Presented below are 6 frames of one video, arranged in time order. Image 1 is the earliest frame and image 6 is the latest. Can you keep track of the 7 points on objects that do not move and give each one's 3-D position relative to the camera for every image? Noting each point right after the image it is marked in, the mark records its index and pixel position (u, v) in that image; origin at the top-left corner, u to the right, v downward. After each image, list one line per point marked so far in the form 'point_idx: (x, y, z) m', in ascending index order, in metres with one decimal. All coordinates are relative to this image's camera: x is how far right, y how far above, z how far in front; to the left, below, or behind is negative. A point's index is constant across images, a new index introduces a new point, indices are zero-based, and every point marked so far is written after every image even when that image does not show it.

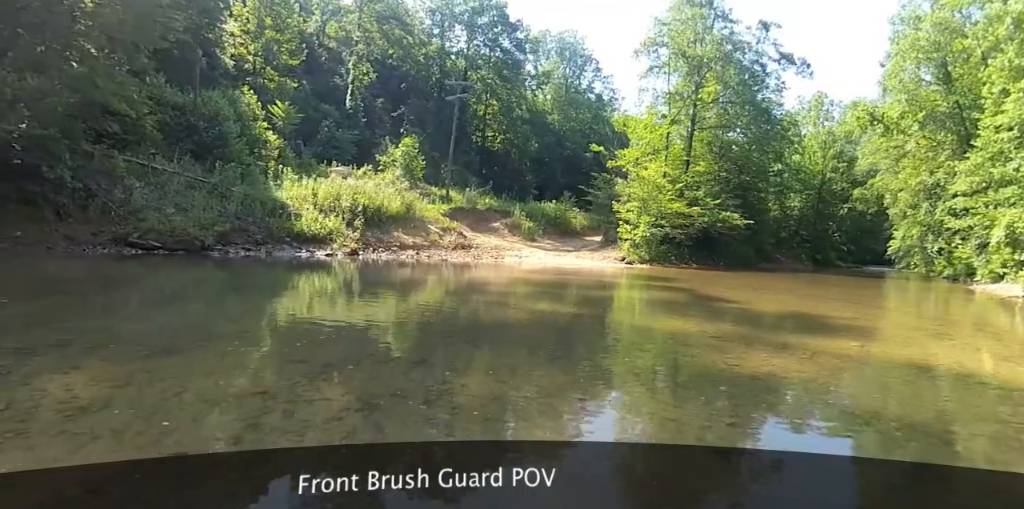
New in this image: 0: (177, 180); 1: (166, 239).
0: (-10.8, +2.4, +17.7) m
1: (-9.9, +0.4, +15.6) m
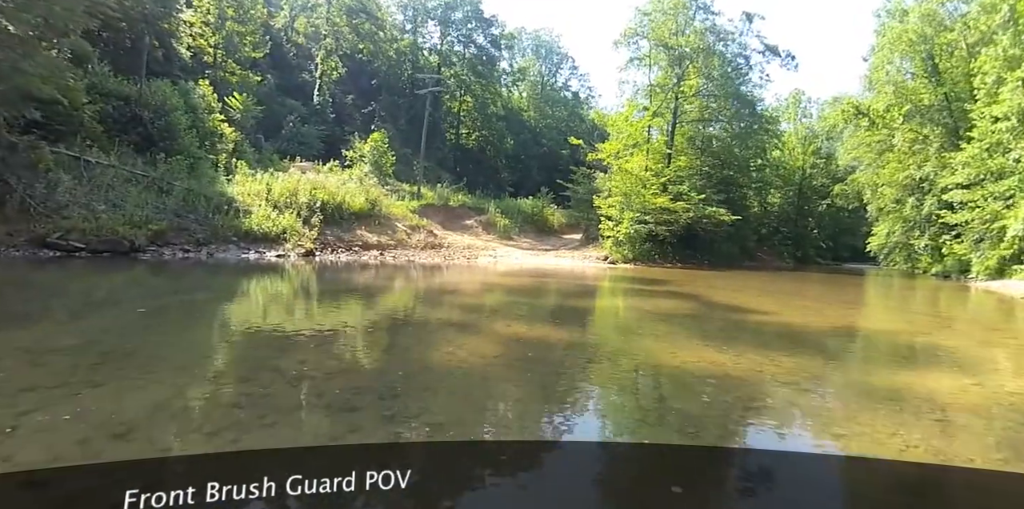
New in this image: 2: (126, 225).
0: (-11.5, +2.3, +15.9) m
1: (-10.5, +0.3, +13.9) m
2: (-10.1, +0.8, +14.5) m
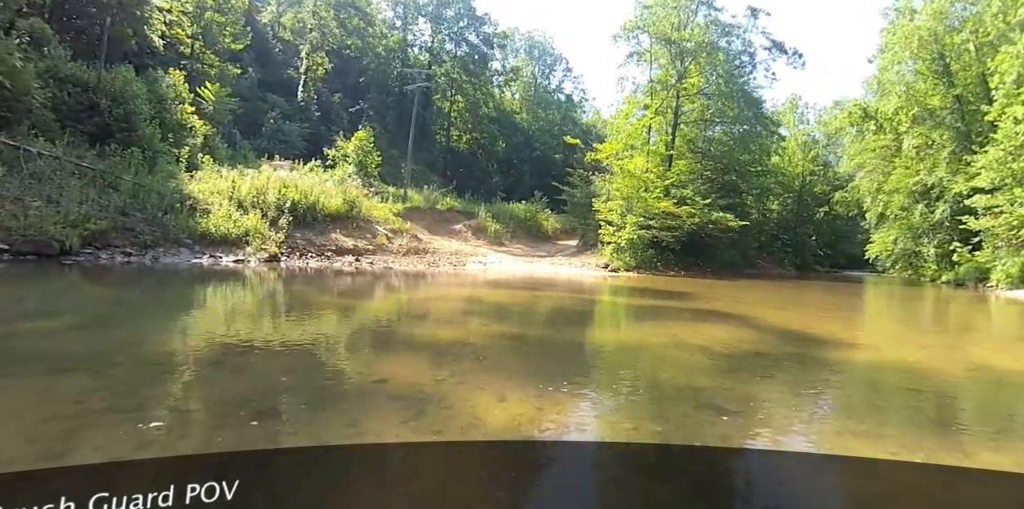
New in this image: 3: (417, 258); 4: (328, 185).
0: (-11.7, +2.3, +14.2) m
1: (-10.7, +0.3, +12.1) m
2: (-10.3, +0.7, +12.8) m
3: (-3.1, -0.1, +18.5) m
4: (-6.3, +2.5, +19.0) m
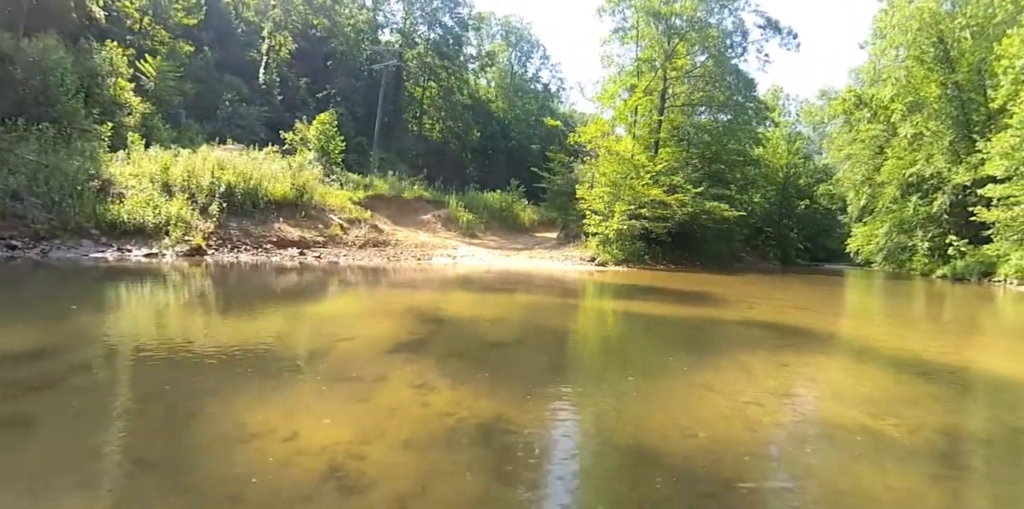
0: (-12.3, +2.4, +11.9) m
1: (-11.2, +0.4, +10.0) m
2: (-10.8, +0.8, +10.7) m
3: (-3.9, +0.1, +16.6) m
4: (-7.1, +2.7, +17.0) m
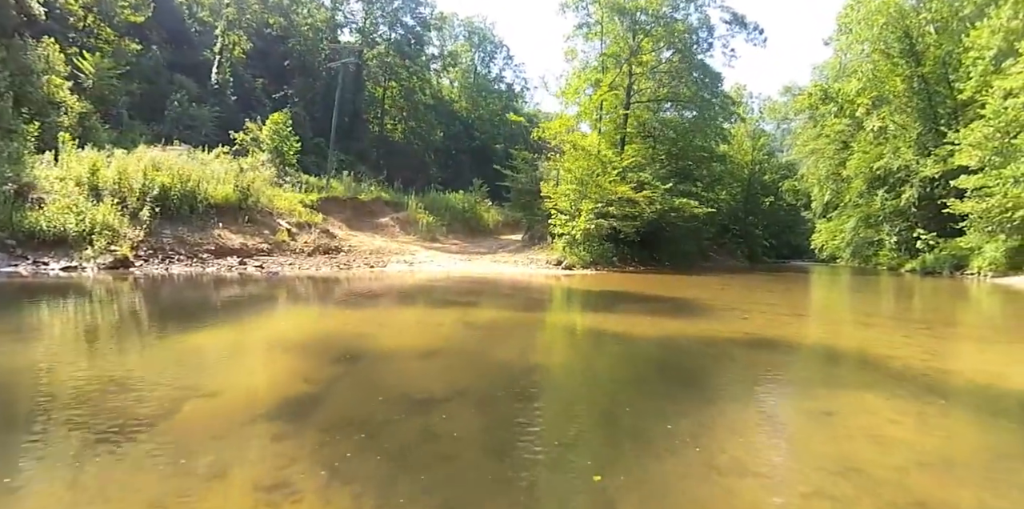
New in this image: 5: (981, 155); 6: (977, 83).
0: (-13.1, +2.1, +10.6) m
1: (-11.8, +0.1, +8.7) m
2: (-11.5, +0.5, +9.4) m
3: (-4.9, -0.1, +15.8) m
4: (-8.2, +2.5, +15.9) m
5: (+13.7, +2.9, +17.0) m
6: (+15.4, +5.7, +18.8) m
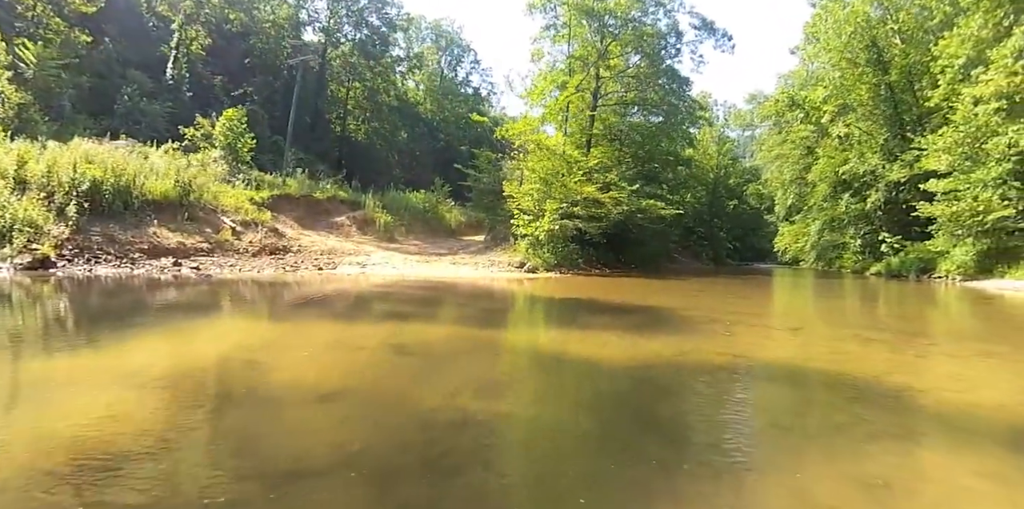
0: (-13.8, +2.1, +9.4) m
1: (-12.4, +0.1, +7.6) m
2: (-12.1, +0.5, +8.3) m
3: (-5.9, -0.1, +15.0) m
4: (-9.1, +2.4, +15.0) m
5: (+12.7, +2.8, +17.2) m
6: (+14.2, +5.6, +19.1) m
